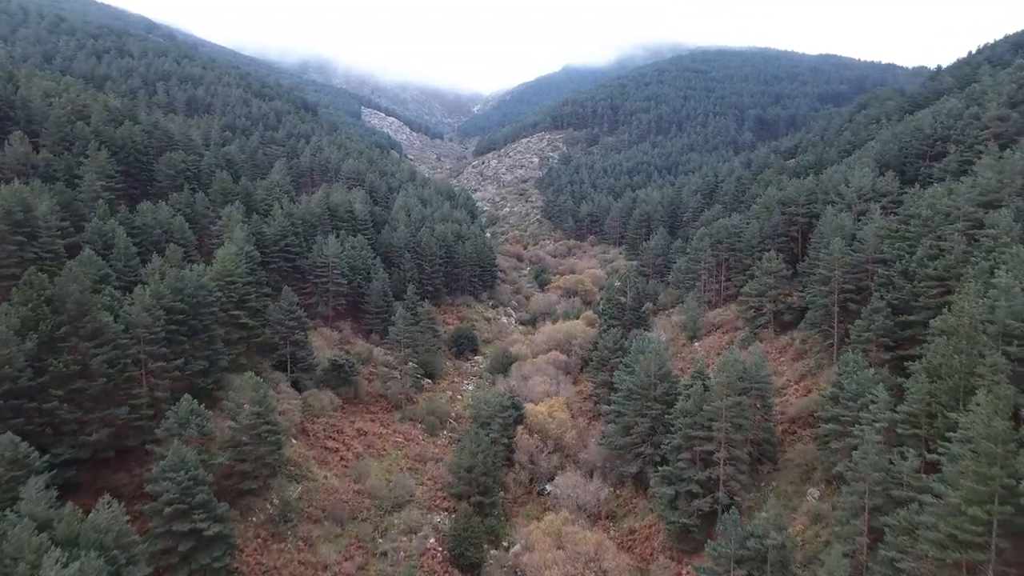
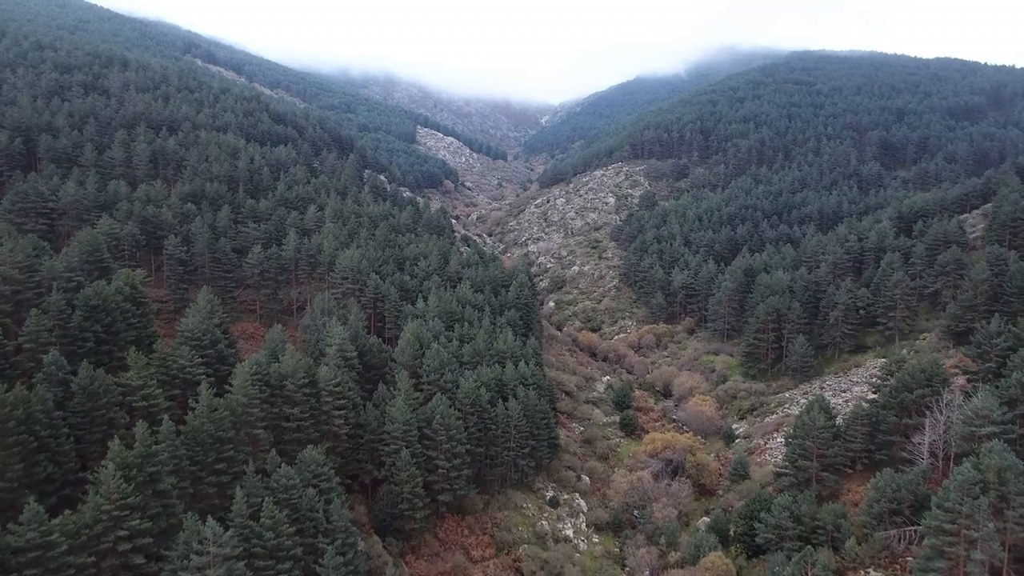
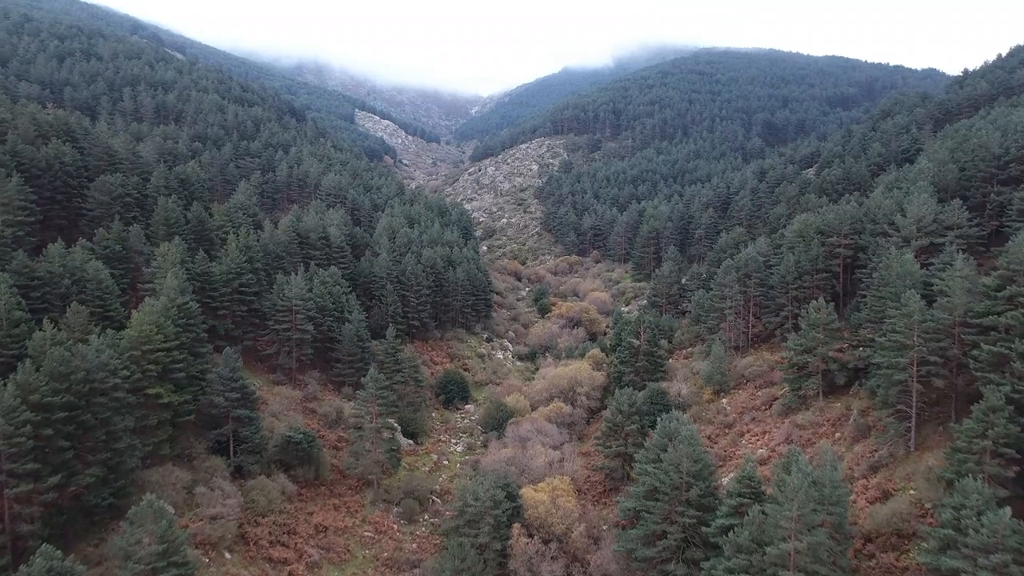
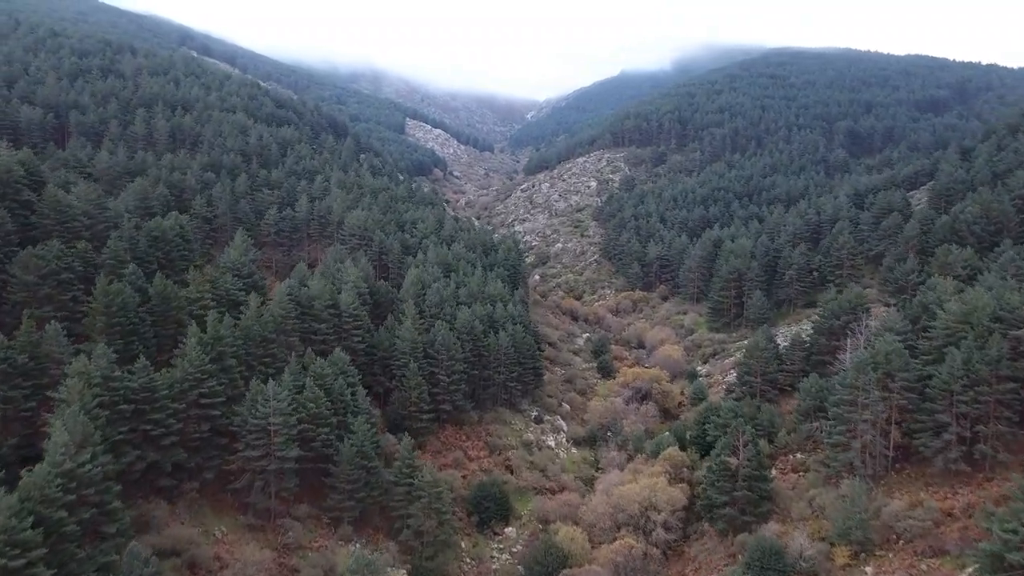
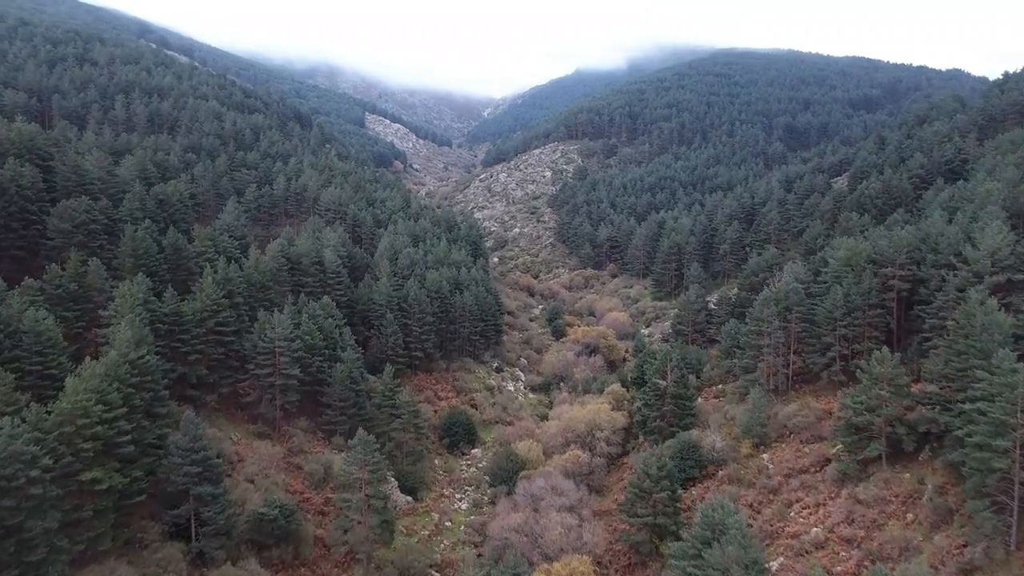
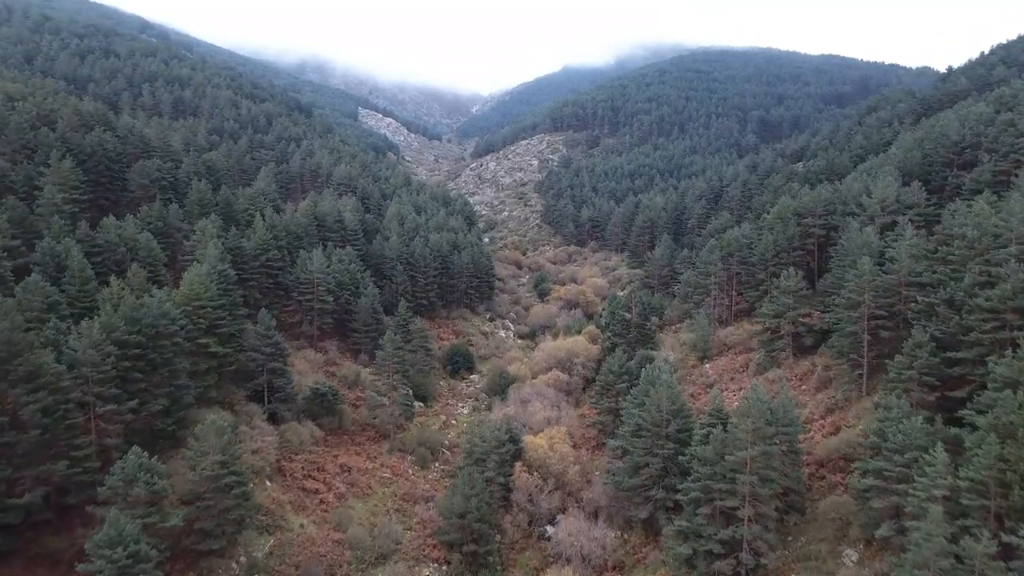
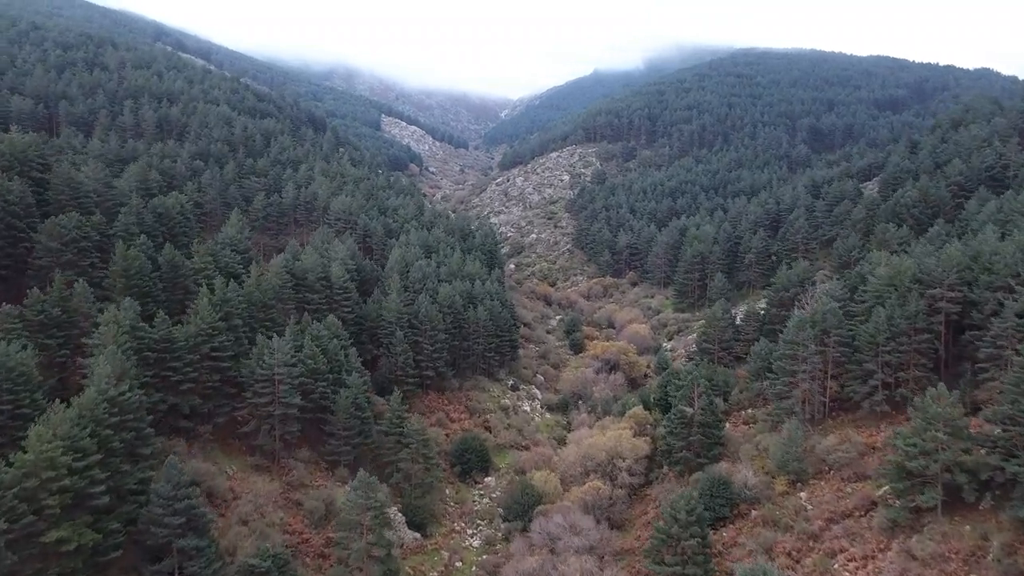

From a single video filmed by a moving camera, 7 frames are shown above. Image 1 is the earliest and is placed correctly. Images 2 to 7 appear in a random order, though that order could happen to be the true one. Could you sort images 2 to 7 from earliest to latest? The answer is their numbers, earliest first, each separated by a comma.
6, 3, 5, 7, 4, 2
